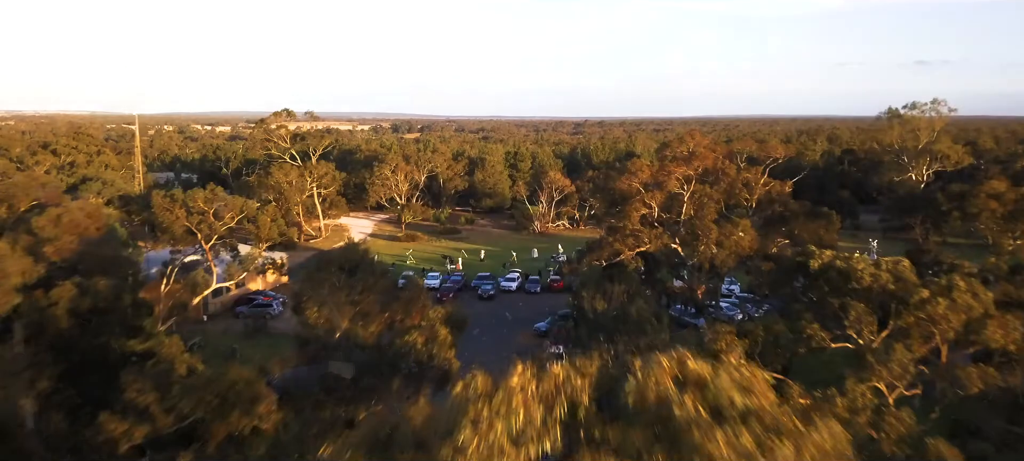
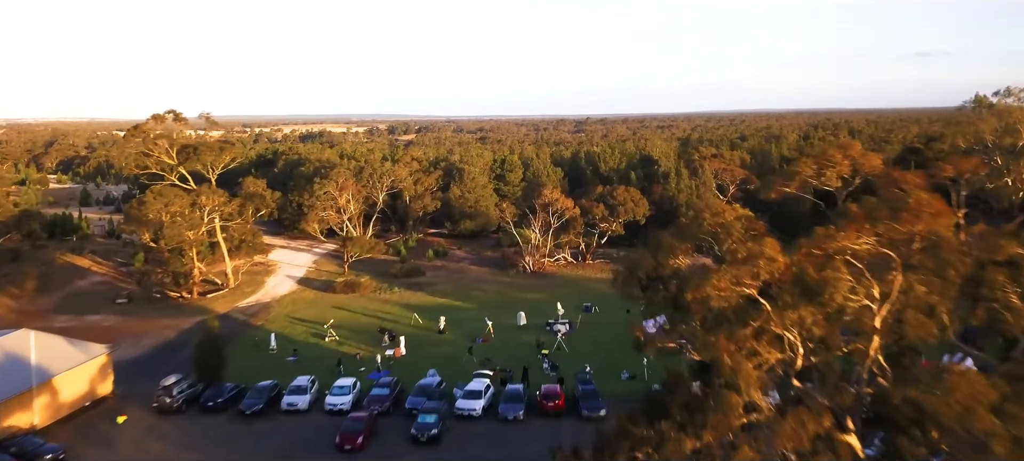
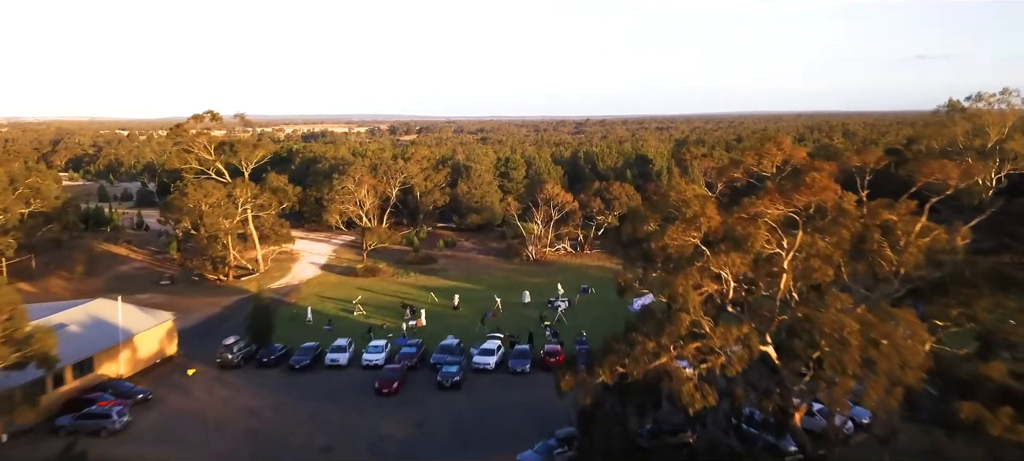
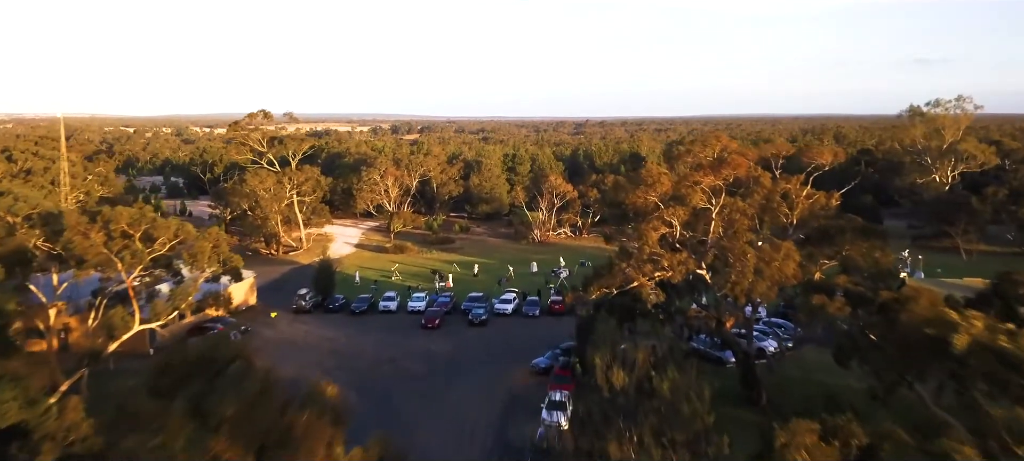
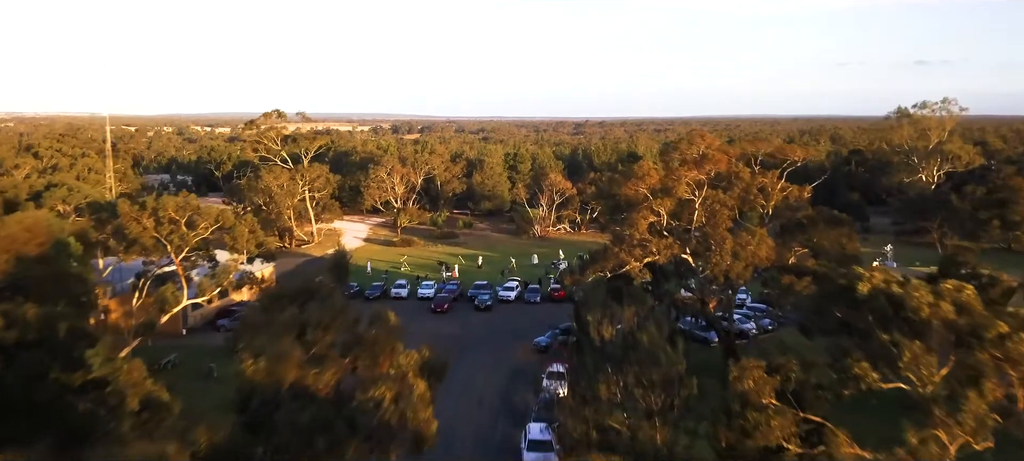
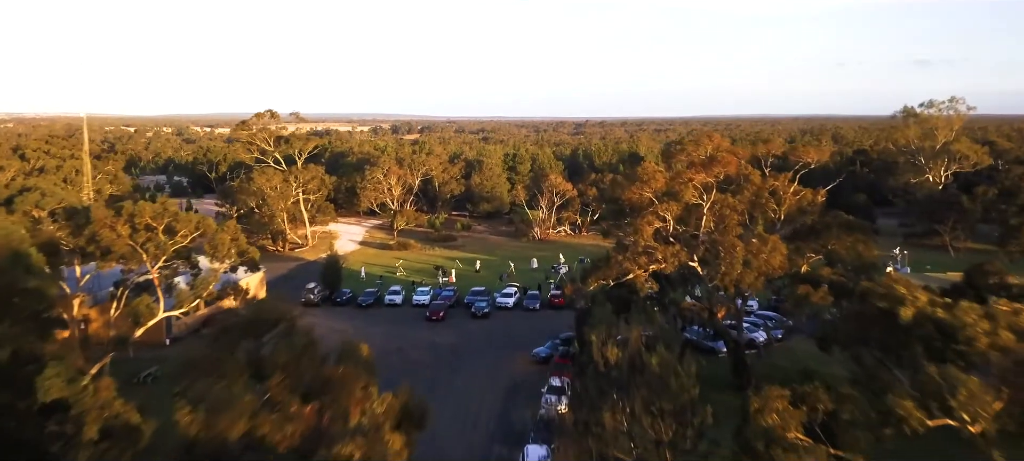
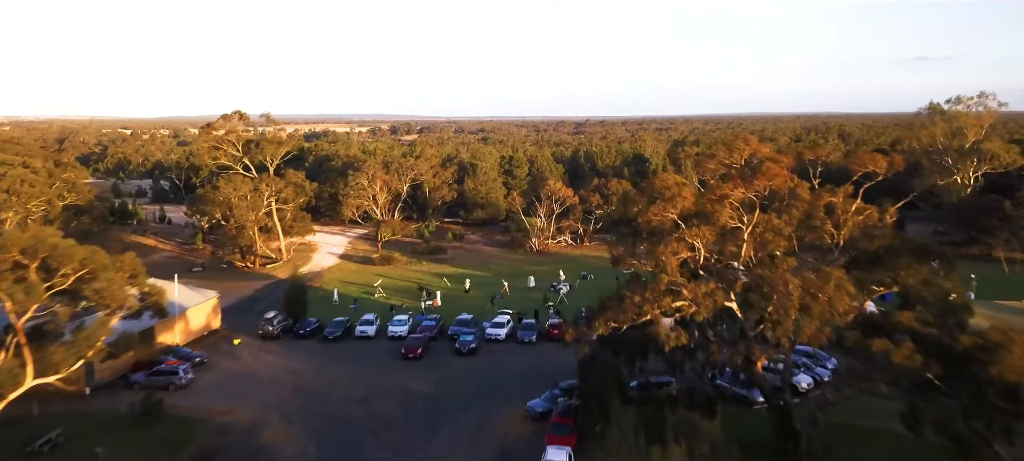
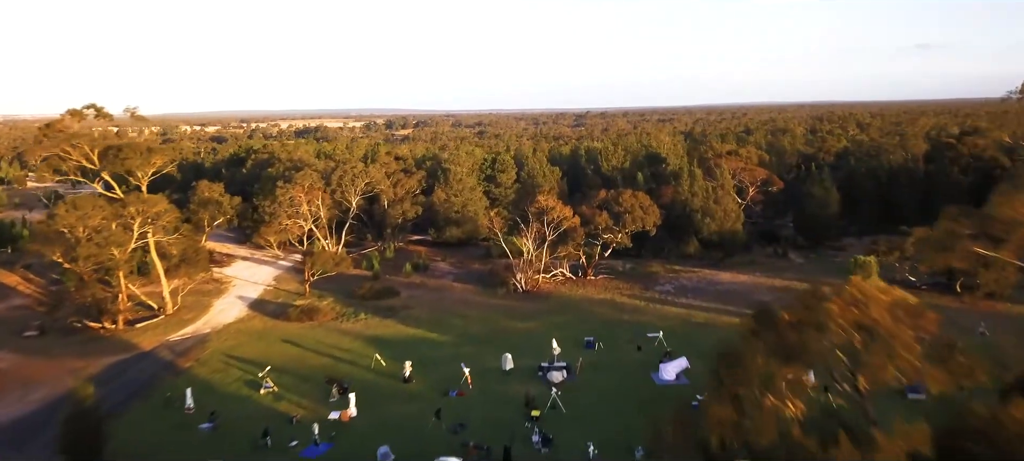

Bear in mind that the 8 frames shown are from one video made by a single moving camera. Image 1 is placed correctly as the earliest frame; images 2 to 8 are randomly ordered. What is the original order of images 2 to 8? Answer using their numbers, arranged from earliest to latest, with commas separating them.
5, 6, 4, 7, 3, 2, 8
